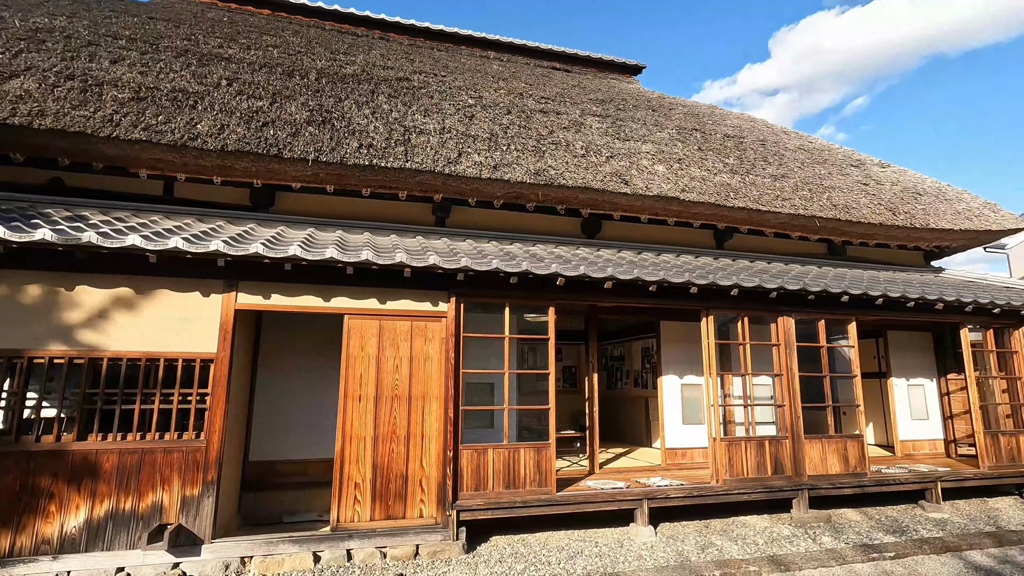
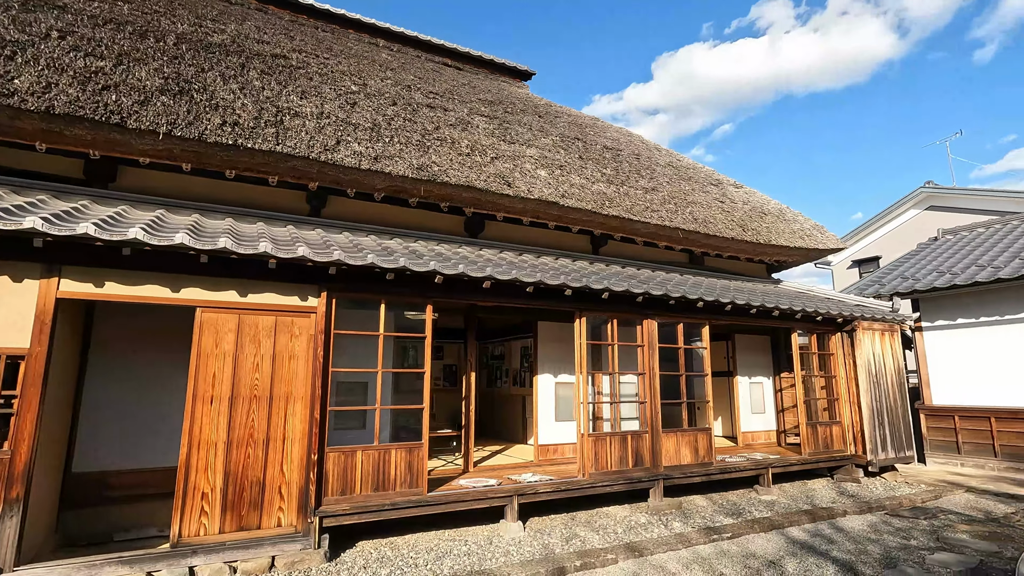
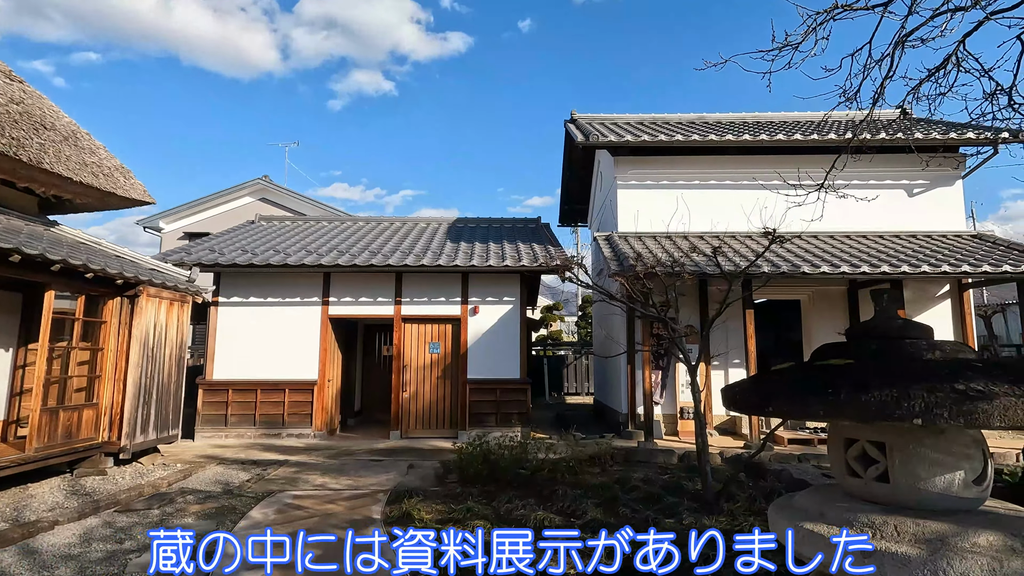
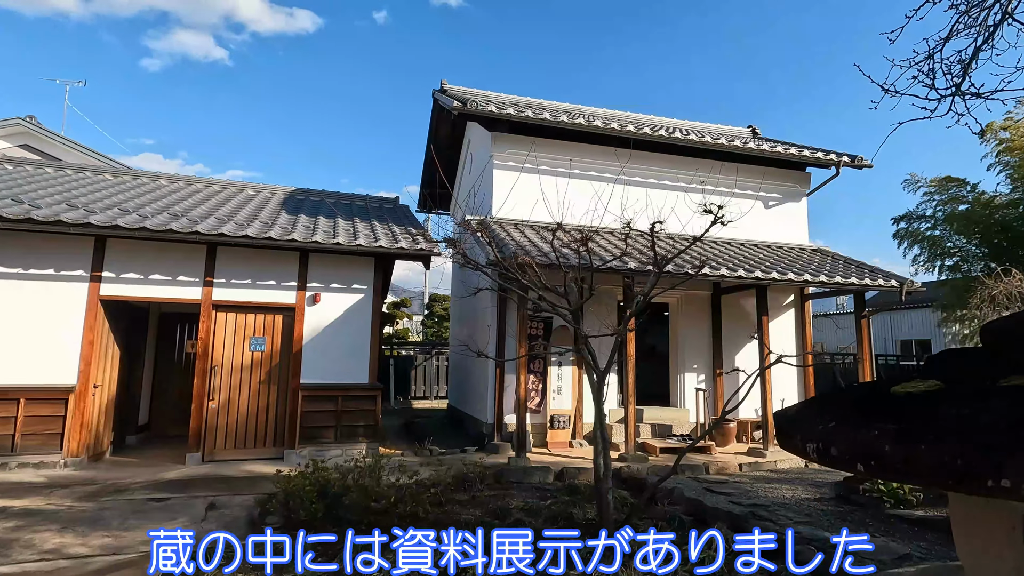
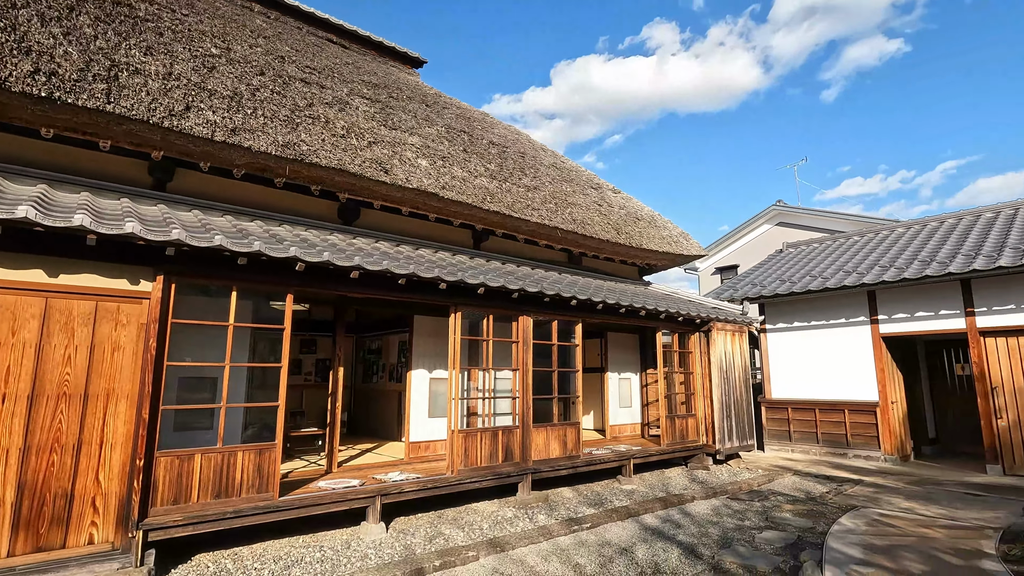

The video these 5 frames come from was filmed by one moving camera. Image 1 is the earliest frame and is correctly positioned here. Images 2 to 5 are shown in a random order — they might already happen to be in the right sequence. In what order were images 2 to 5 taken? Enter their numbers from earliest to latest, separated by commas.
2, 5, 3, 4
